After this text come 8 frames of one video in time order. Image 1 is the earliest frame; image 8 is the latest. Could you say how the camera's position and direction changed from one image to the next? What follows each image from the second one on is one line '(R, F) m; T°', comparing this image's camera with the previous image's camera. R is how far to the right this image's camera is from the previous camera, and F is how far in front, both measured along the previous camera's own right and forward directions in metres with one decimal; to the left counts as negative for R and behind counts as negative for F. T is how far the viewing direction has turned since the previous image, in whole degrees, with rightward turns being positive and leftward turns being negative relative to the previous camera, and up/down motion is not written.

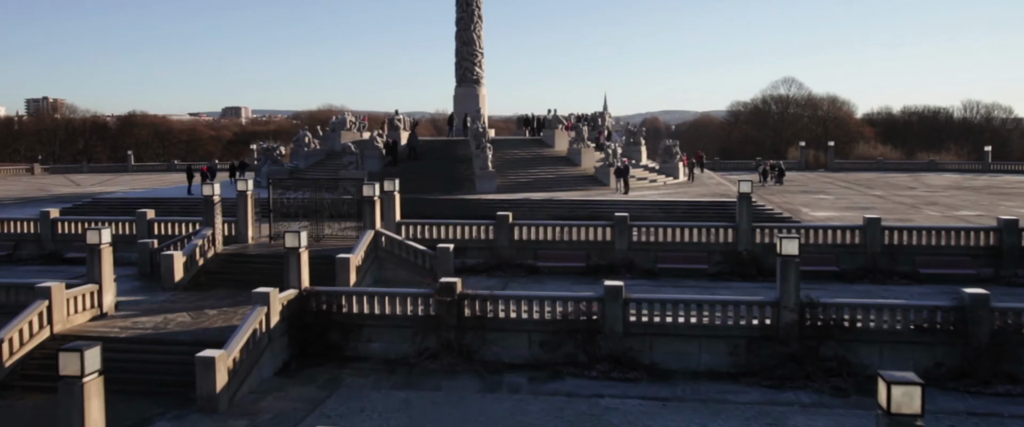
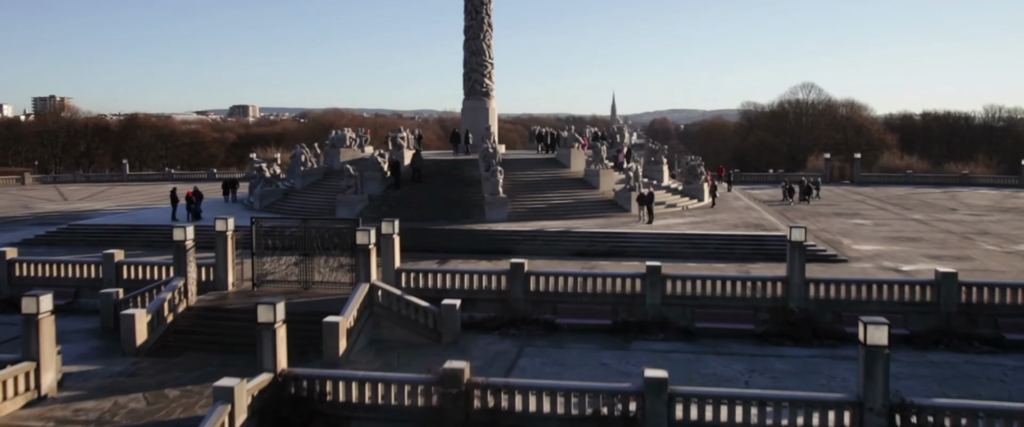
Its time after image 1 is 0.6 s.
(-0.1, +1.8) m; 0°
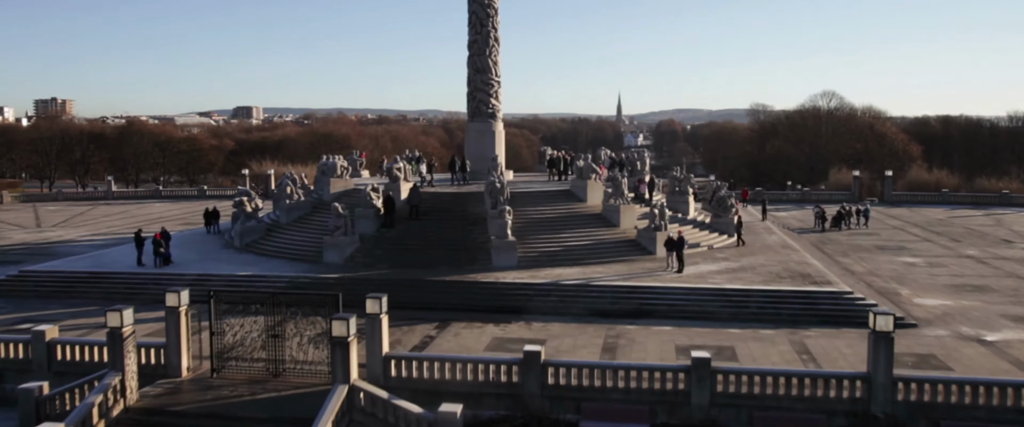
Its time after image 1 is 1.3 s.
(-0.1, +2.3) m; 0°
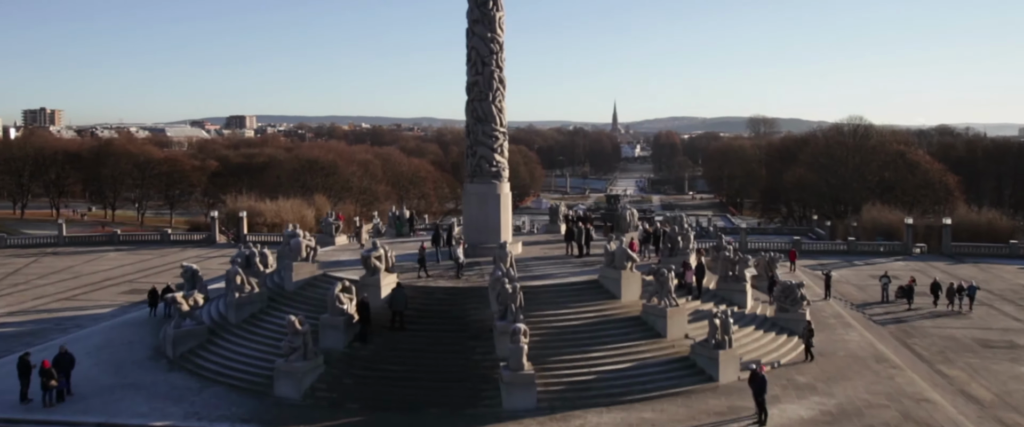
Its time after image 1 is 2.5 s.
(-0.2, +4.5) m; 0°
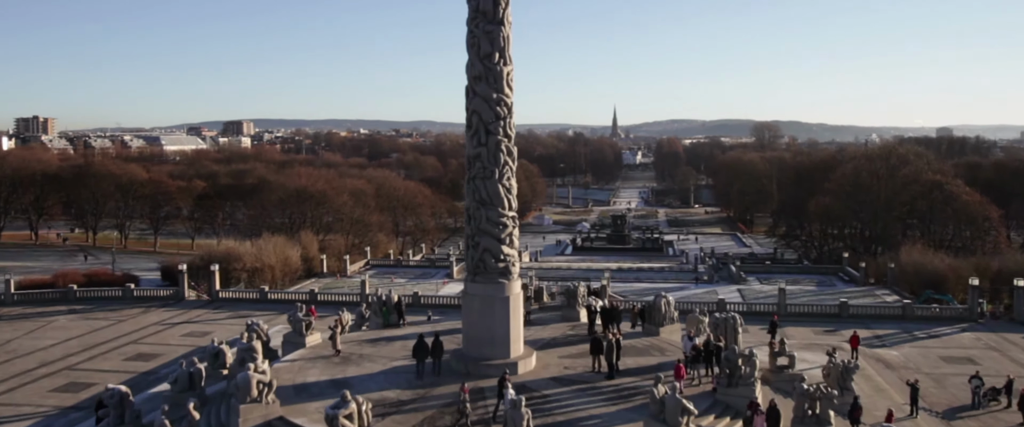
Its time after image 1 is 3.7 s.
(-0.1, +4.0) m; 0°
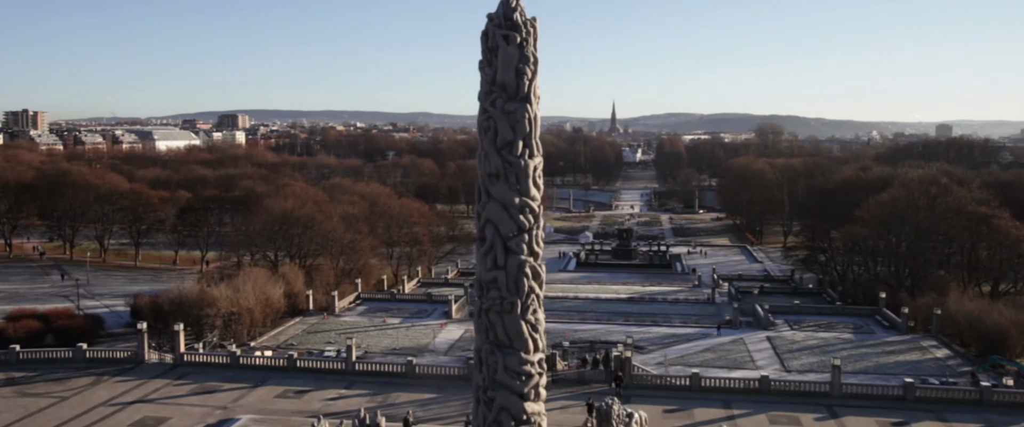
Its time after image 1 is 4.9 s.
(-0.3, +4.1) m; 0°
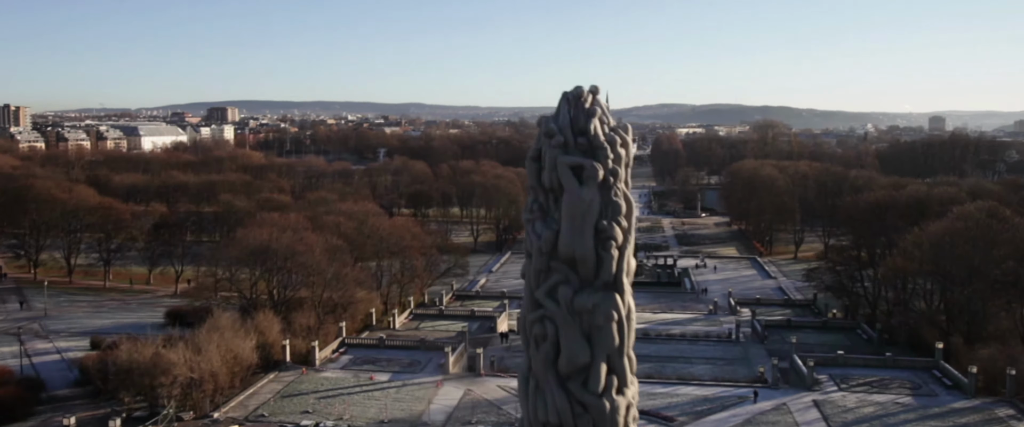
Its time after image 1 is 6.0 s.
(-0.4, +5.1) m; 0°
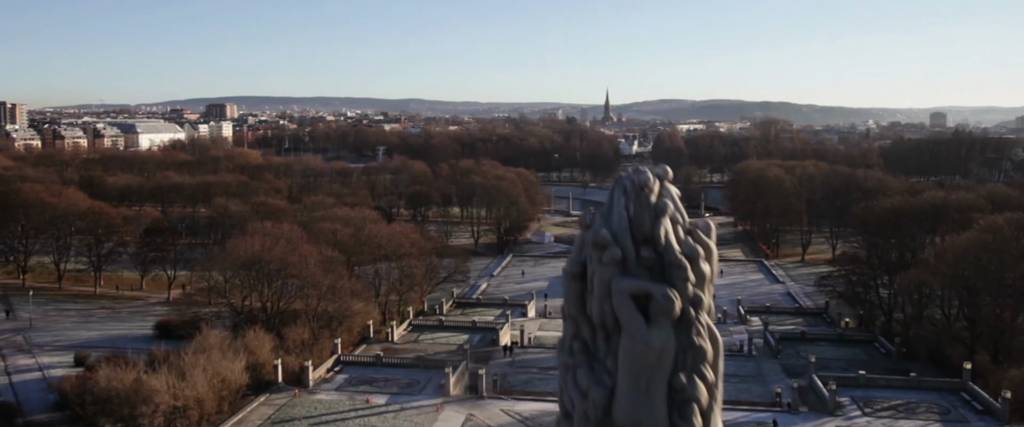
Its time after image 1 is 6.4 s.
(-0.1, +1.9) m; 0°
